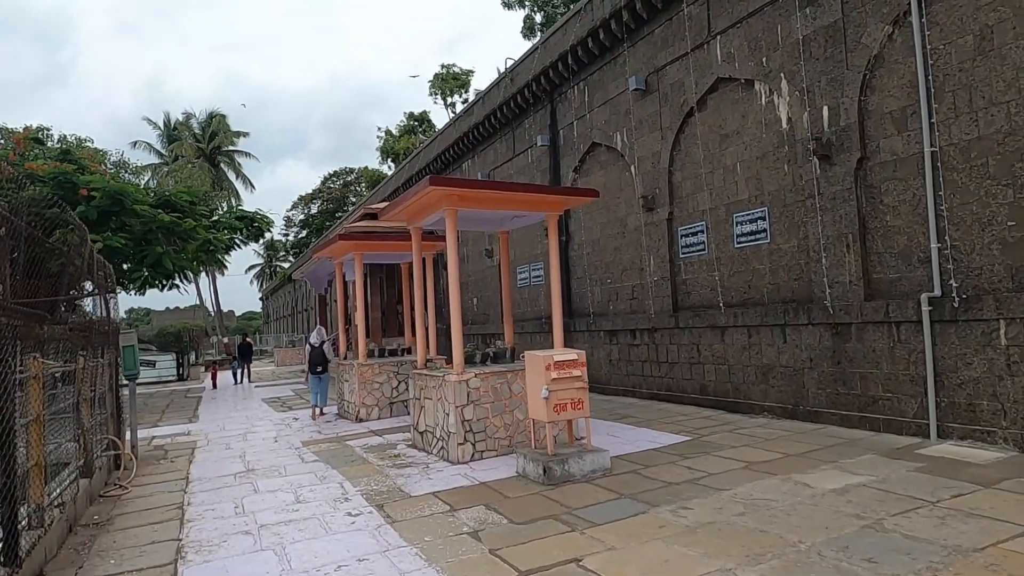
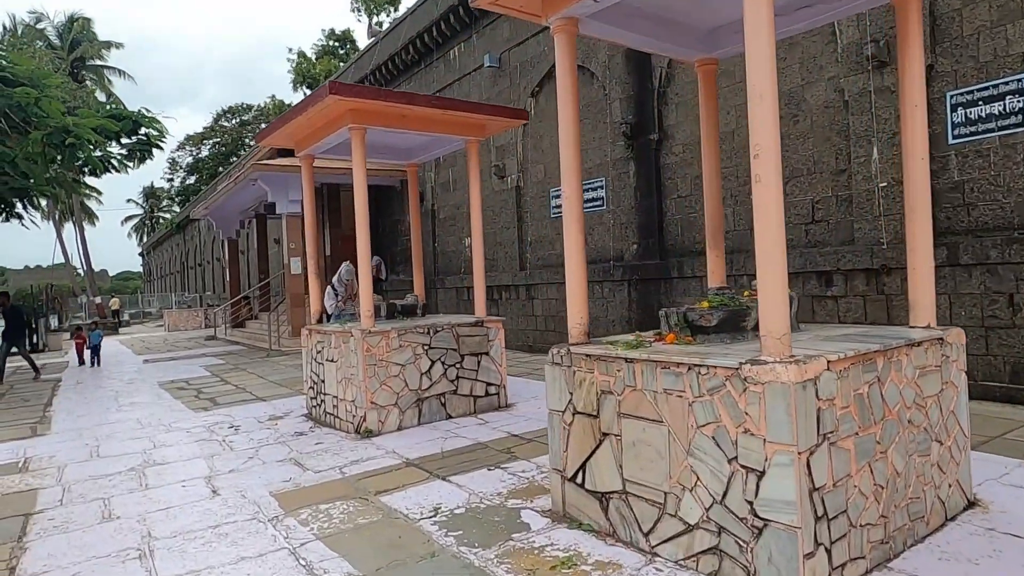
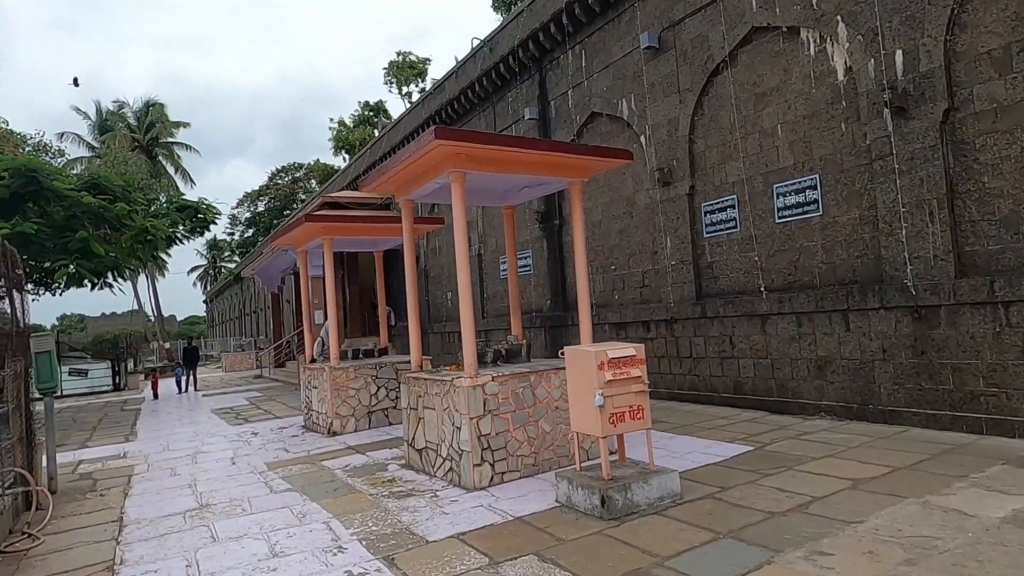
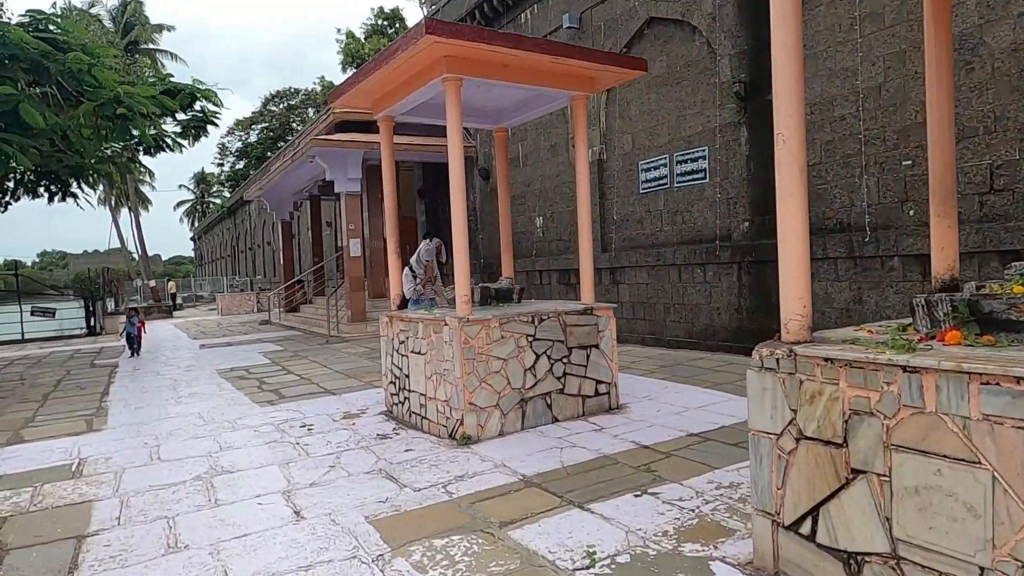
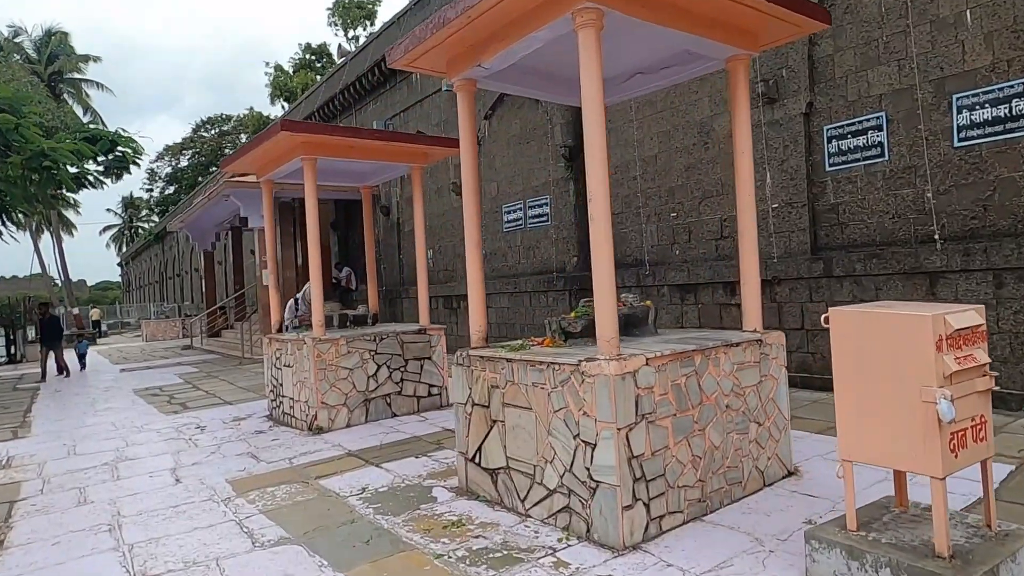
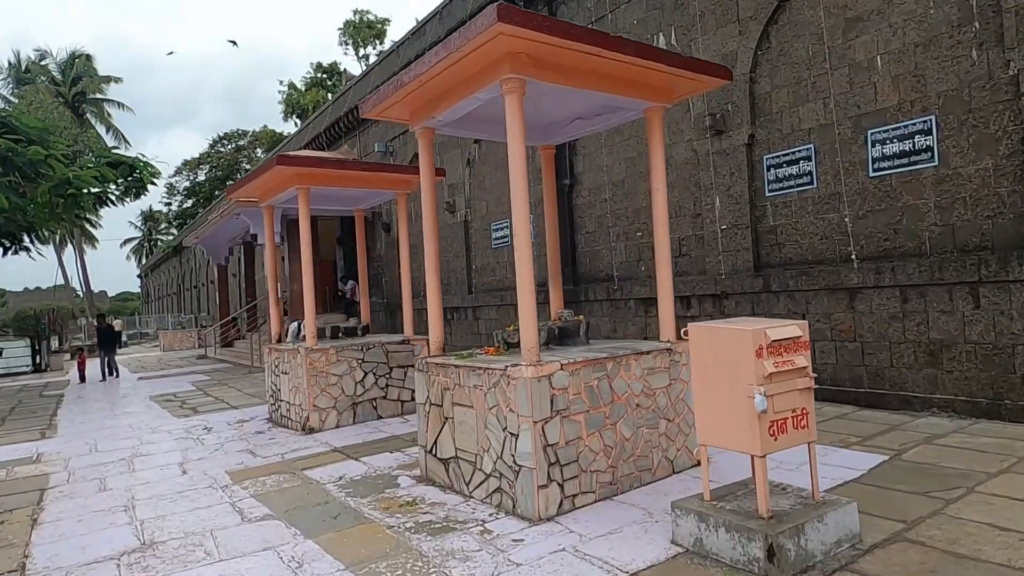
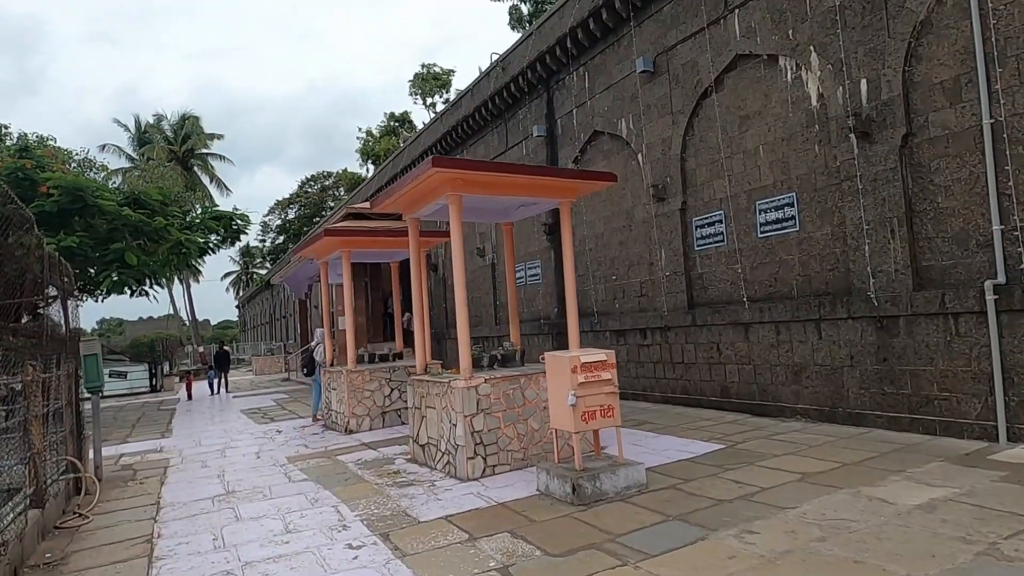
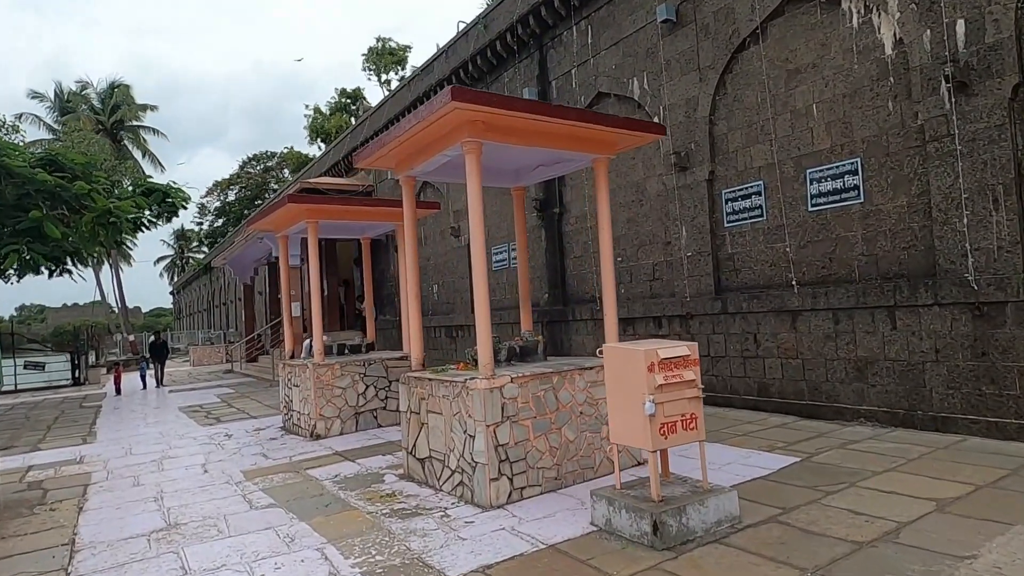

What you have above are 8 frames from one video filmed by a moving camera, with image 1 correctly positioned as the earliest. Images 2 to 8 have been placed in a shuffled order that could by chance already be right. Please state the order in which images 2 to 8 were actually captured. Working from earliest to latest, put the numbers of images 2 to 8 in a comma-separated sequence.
7, 3, 8, 6, 5, 2, 4
